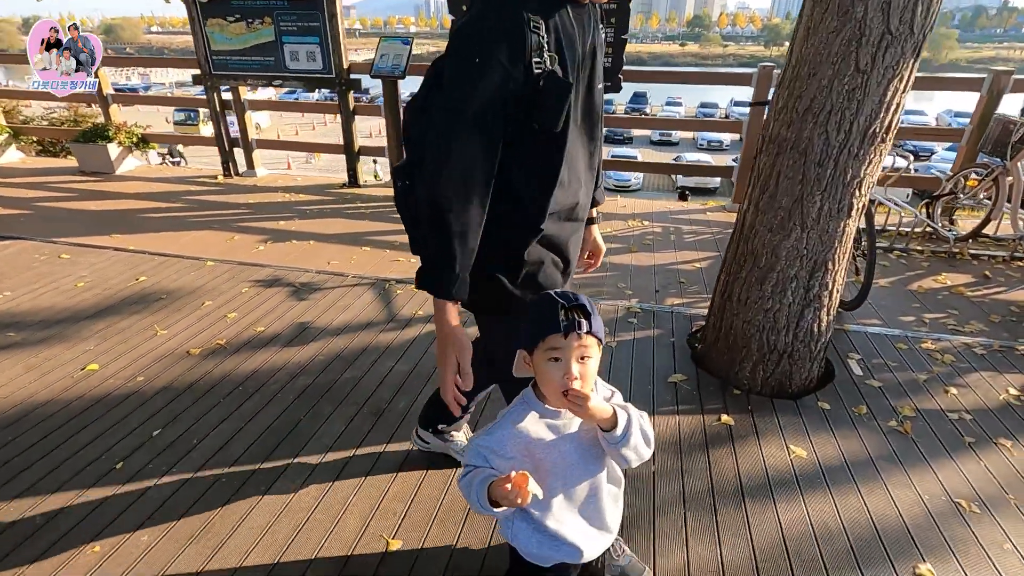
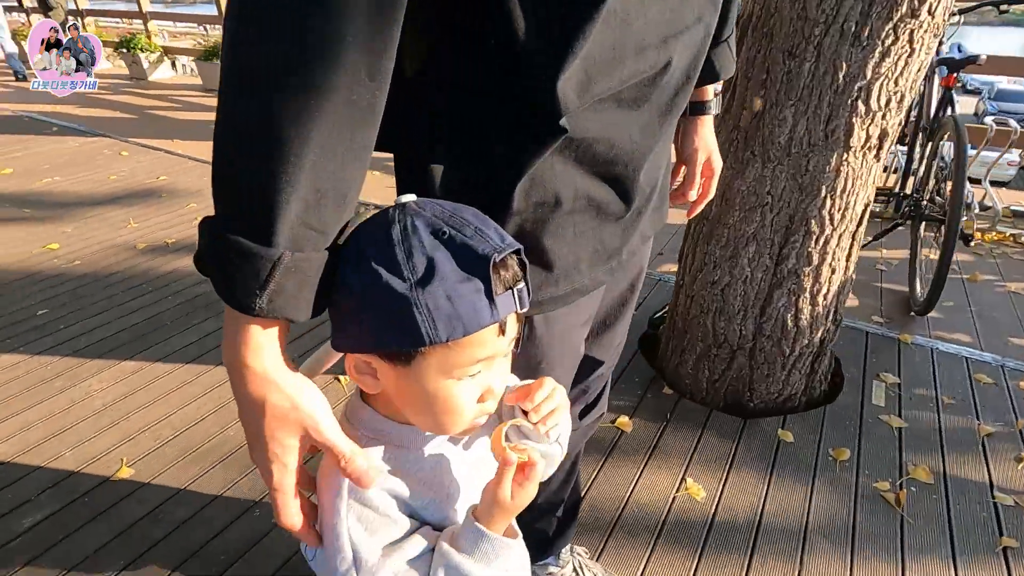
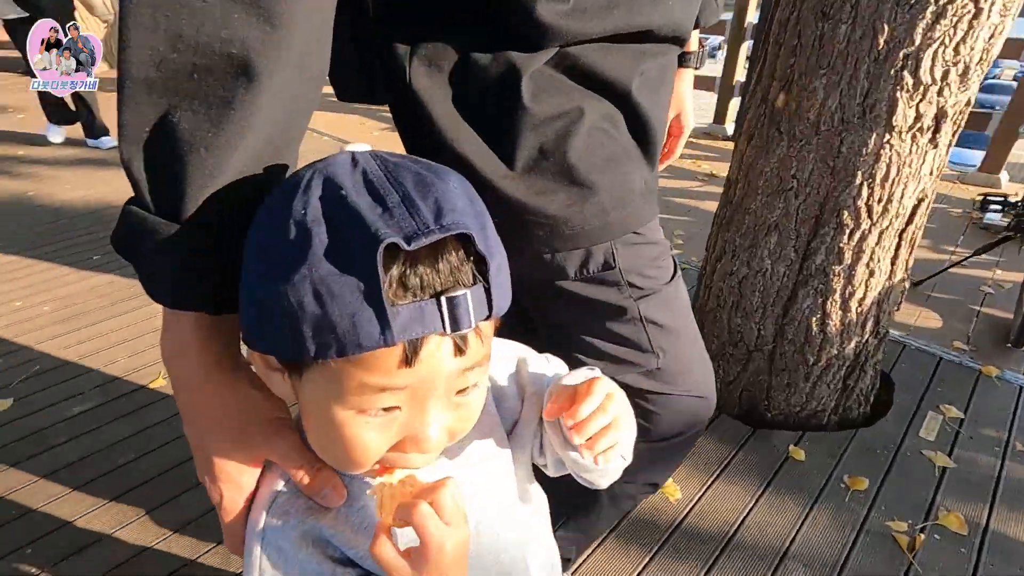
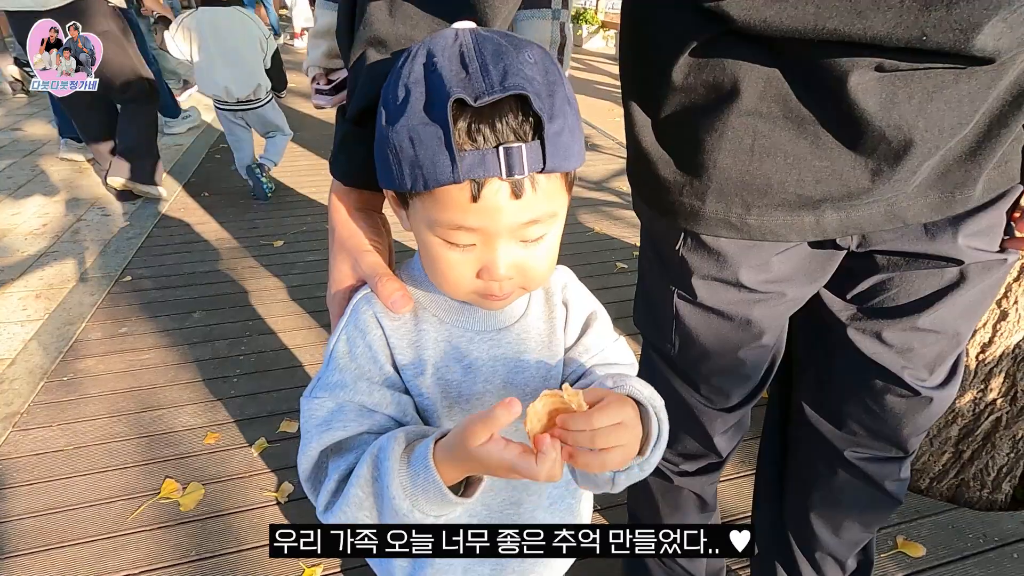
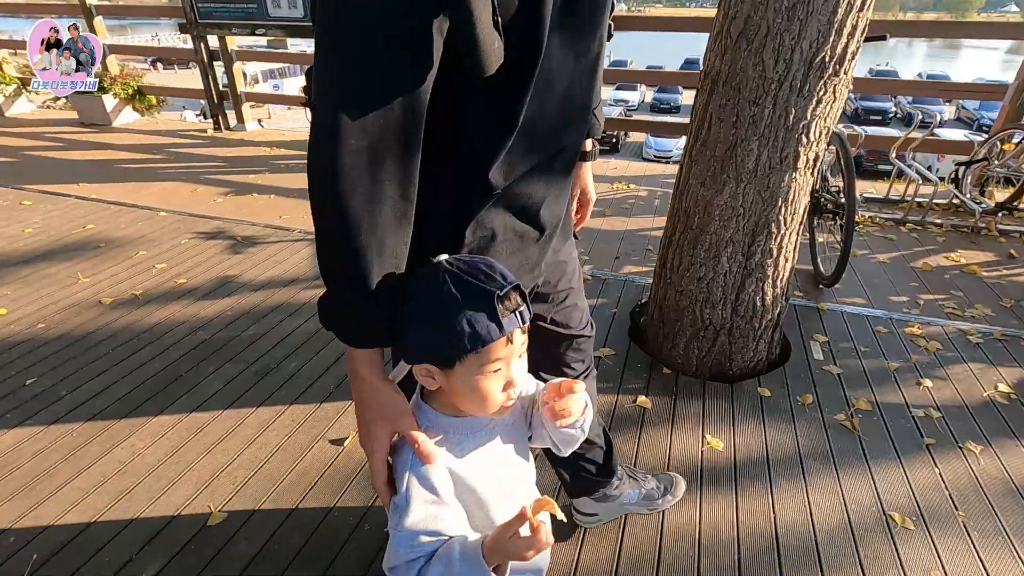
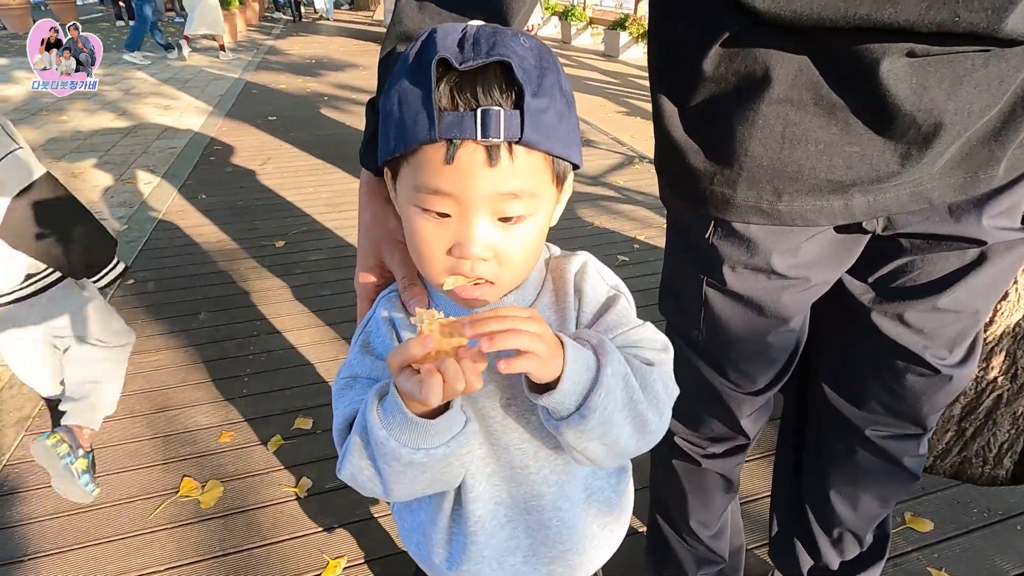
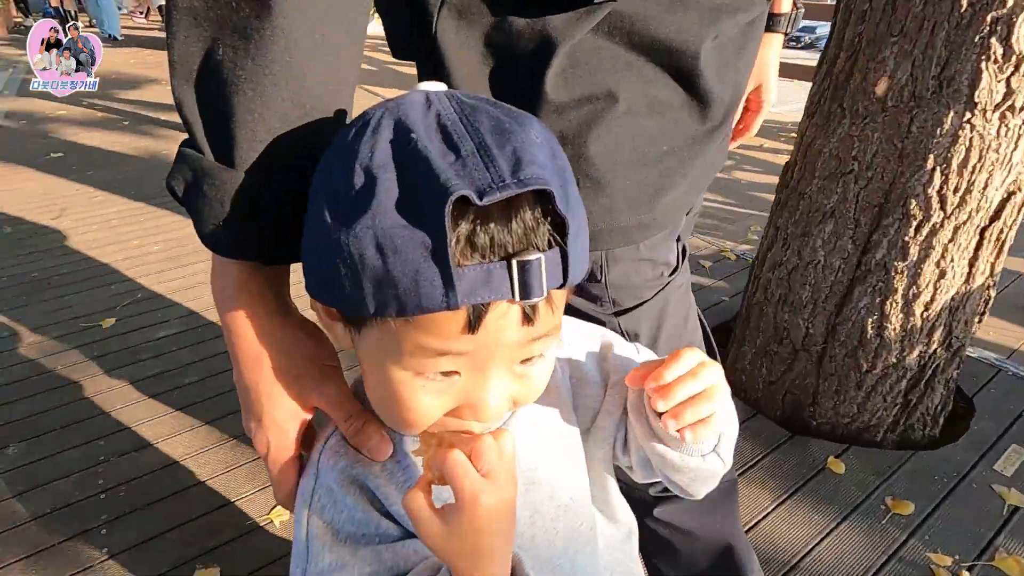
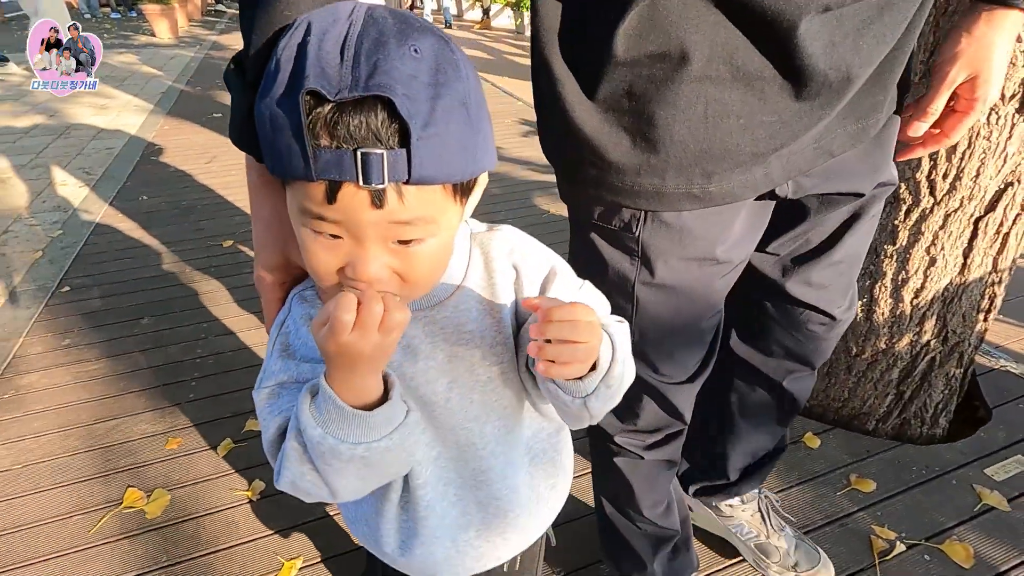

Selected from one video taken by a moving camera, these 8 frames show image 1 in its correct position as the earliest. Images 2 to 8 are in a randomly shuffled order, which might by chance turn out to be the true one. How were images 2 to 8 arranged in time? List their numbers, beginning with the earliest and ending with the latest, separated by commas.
5, 2, 3, 7, 8, 6, 4
